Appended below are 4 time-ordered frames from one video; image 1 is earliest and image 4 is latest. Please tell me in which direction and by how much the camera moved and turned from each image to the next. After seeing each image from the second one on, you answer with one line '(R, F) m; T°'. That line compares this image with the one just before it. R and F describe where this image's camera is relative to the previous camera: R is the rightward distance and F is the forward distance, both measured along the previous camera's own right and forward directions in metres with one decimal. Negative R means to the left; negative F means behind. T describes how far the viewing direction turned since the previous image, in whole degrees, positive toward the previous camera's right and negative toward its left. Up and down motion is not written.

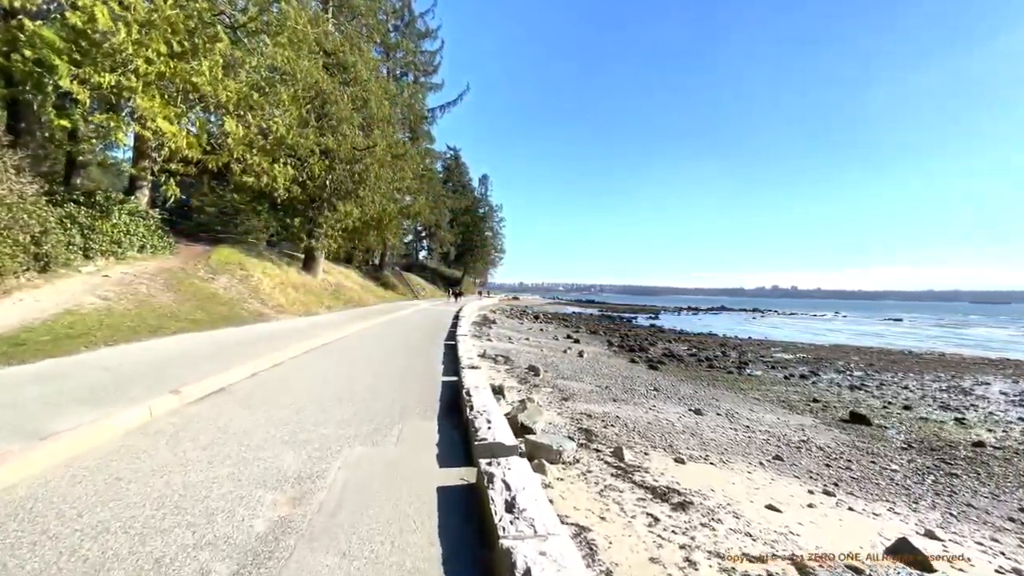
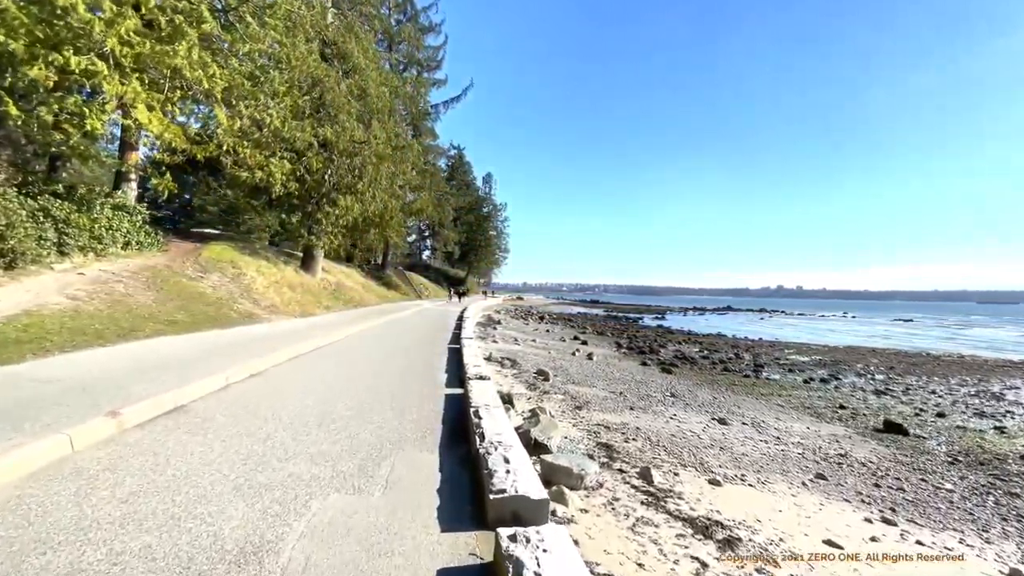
(-0.1, +0.8) m; 0°
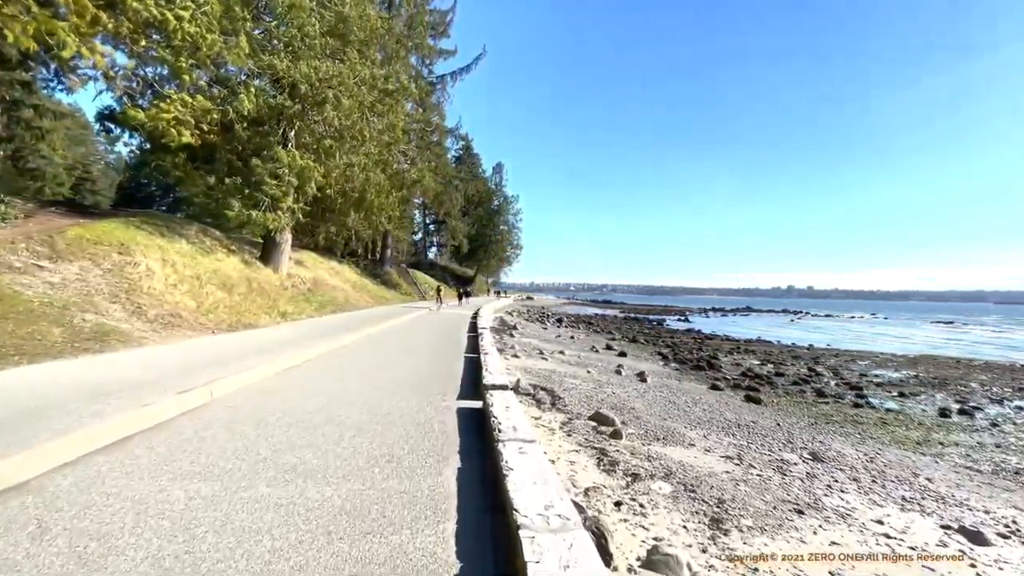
(-0.7, +4.8) m; -1°
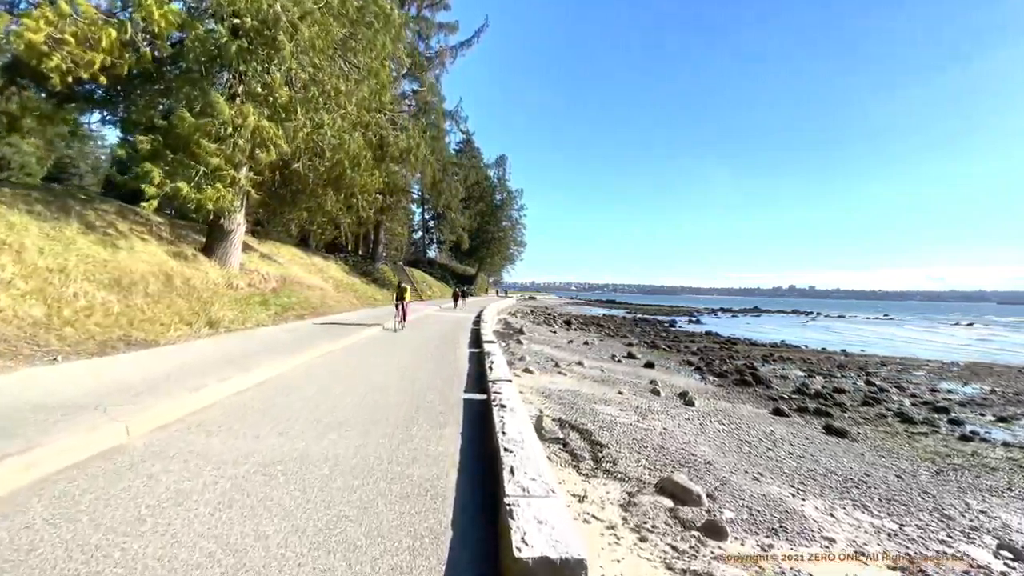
(-0.3, +3.0) m; 0°
